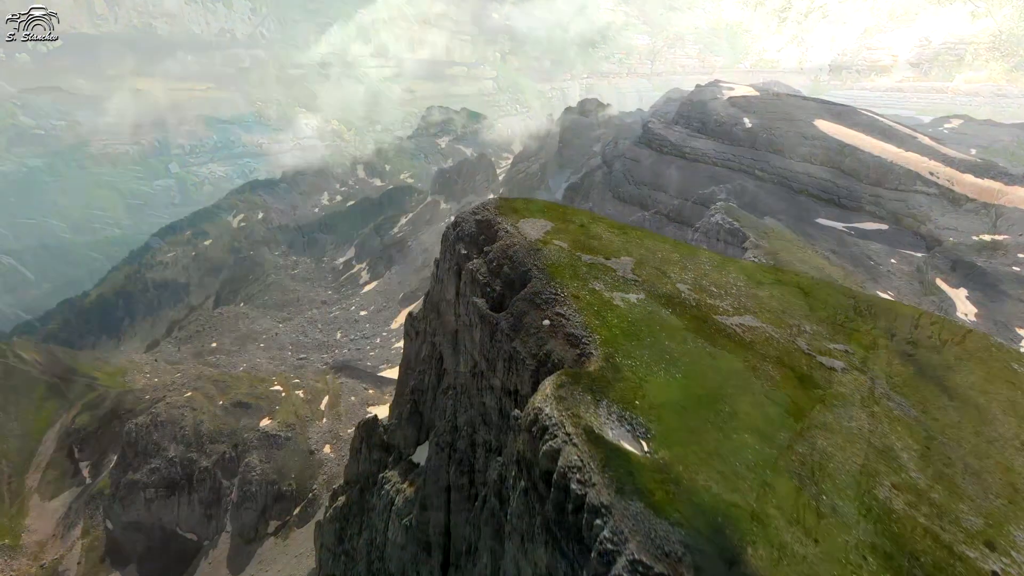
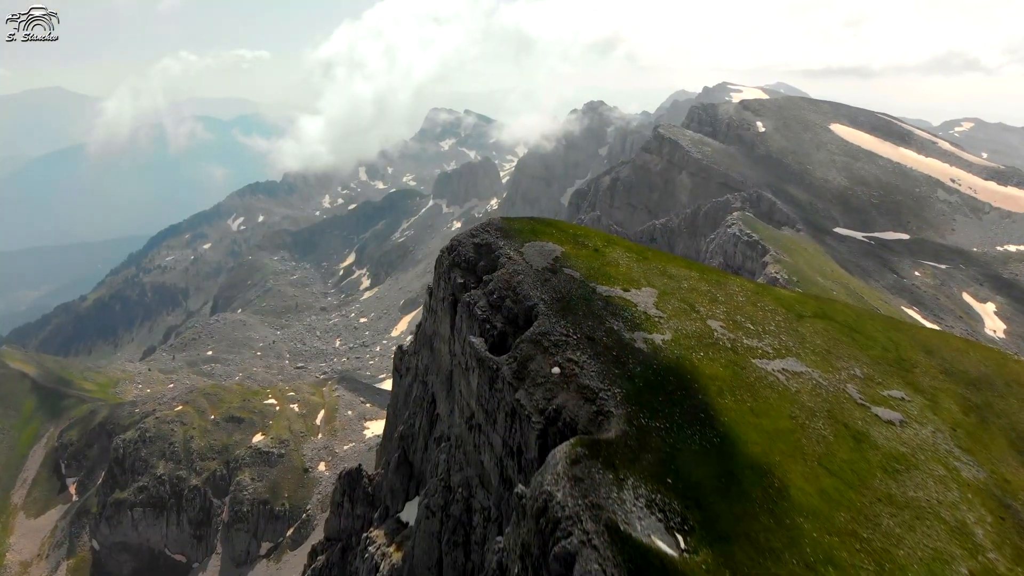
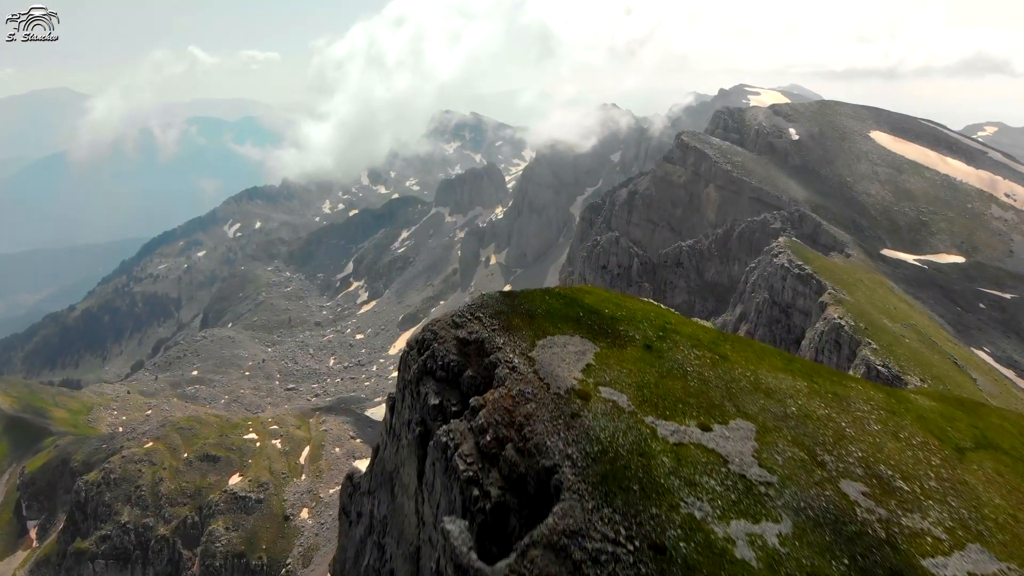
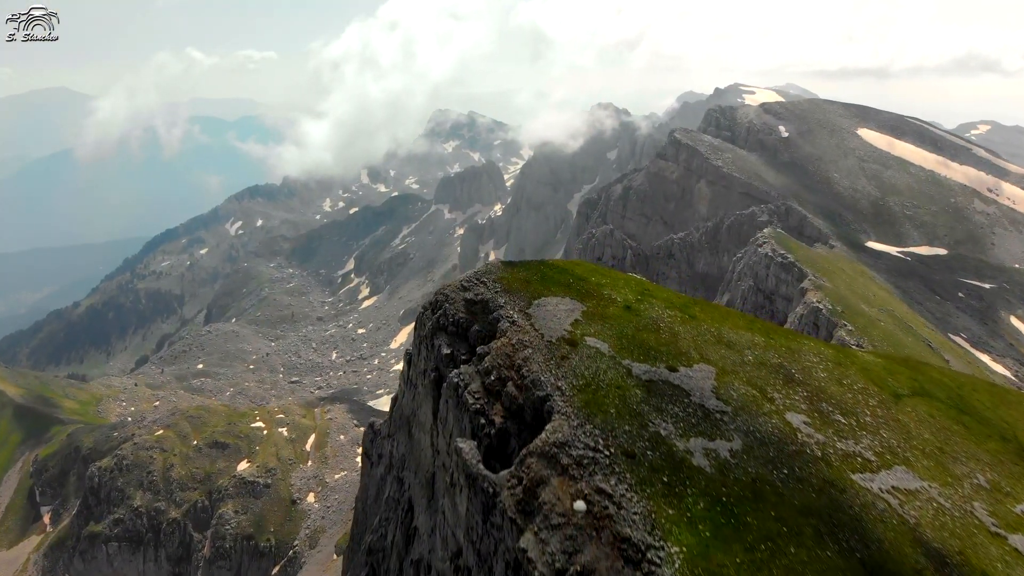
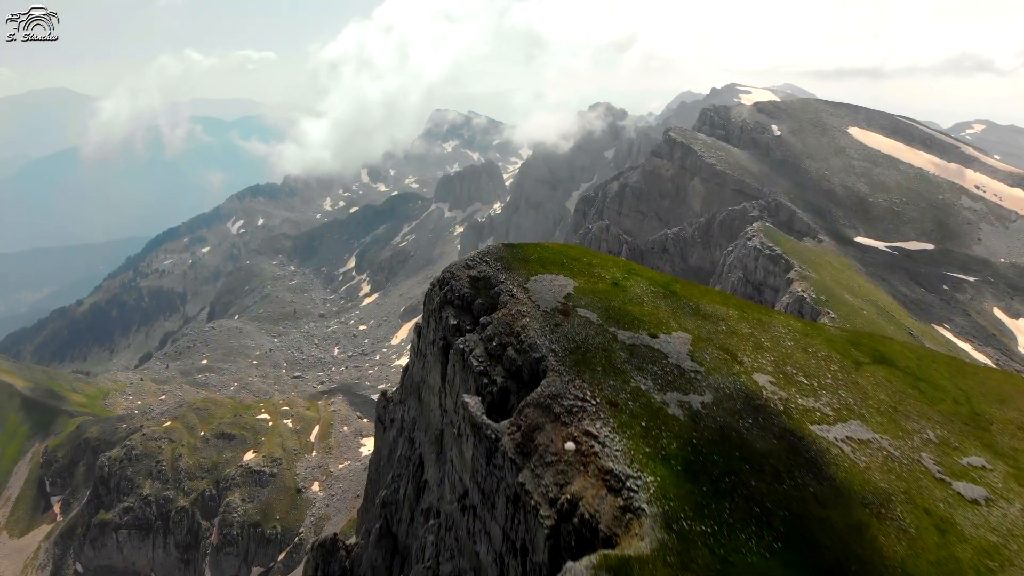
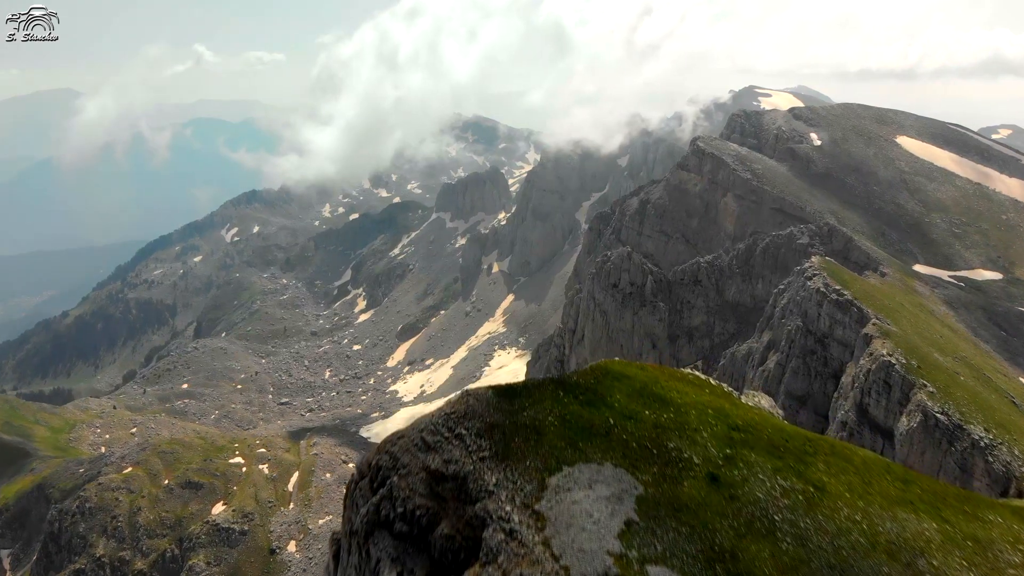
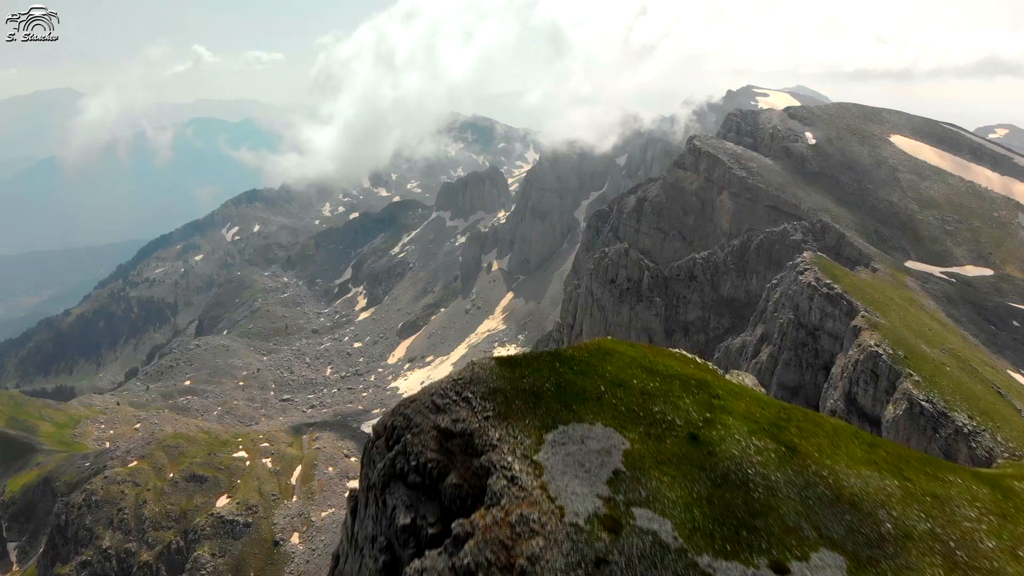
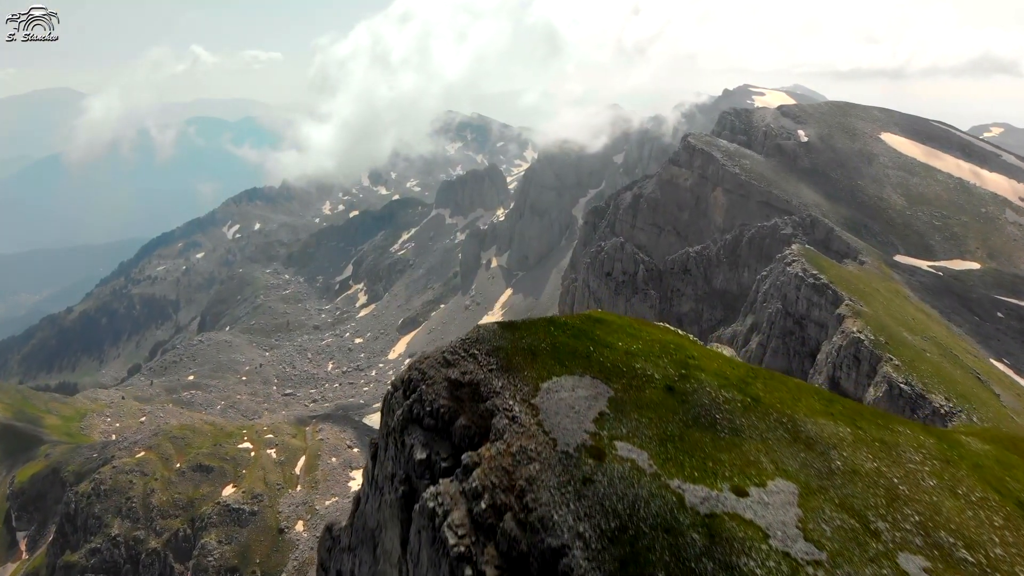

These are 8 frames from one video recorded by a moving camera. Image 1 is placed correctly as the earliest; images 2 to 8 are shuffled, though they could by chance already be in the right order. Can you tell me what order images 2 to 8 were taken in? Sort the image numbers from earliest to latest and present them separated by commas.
2, 5, 4, 3, 8, 7, 6
